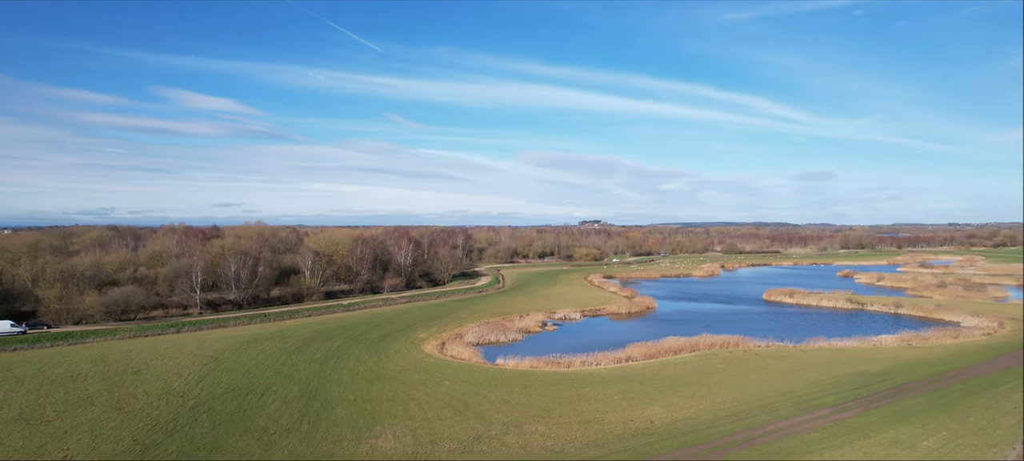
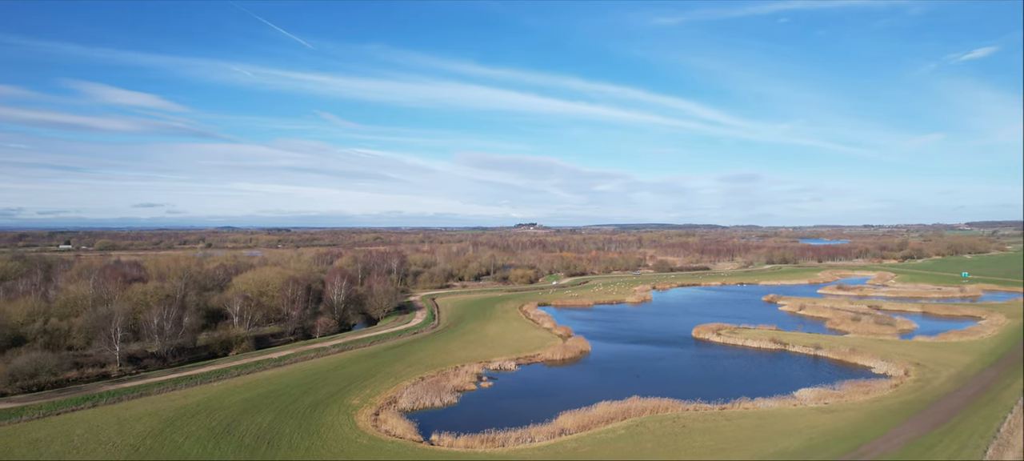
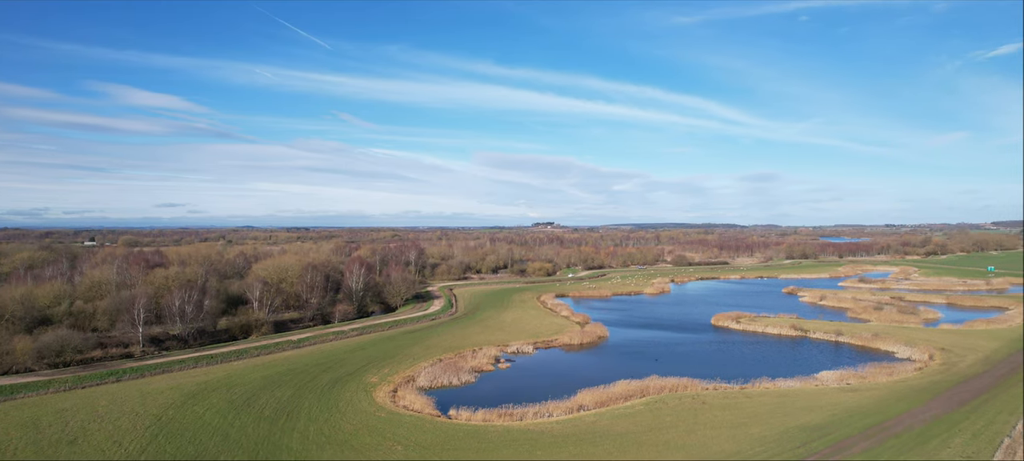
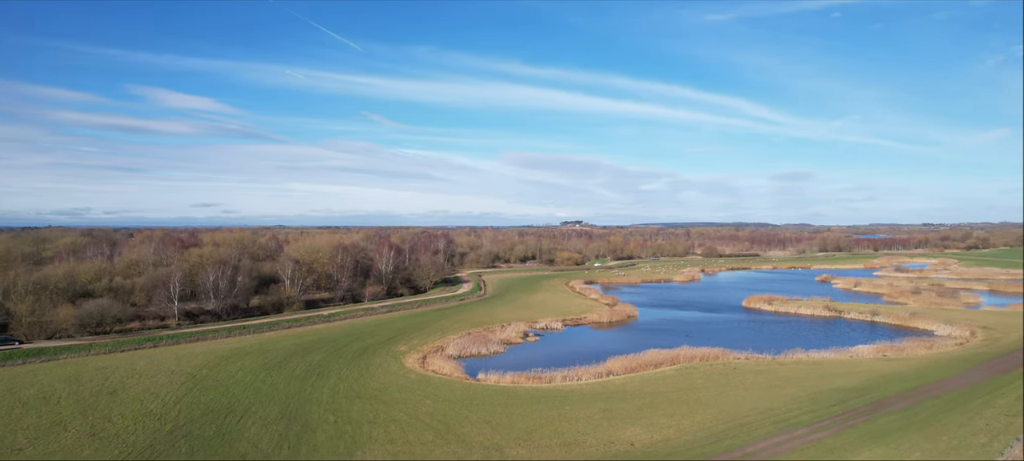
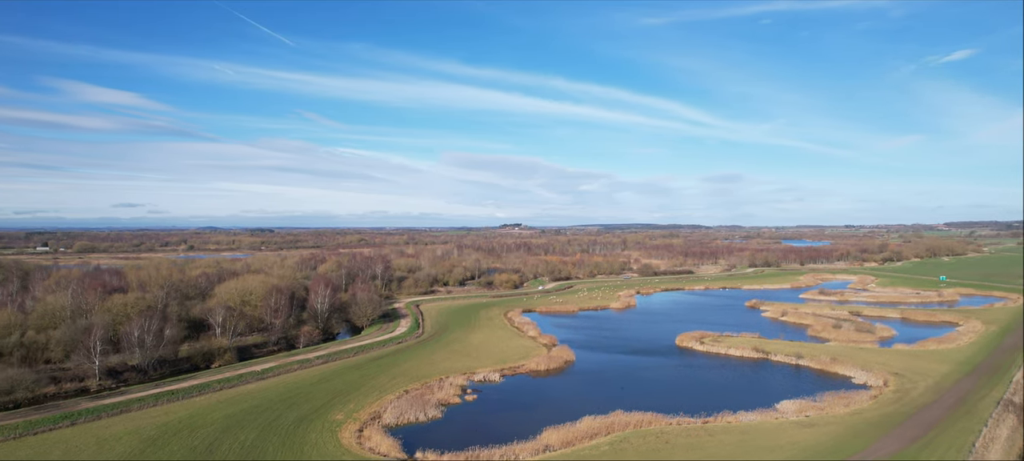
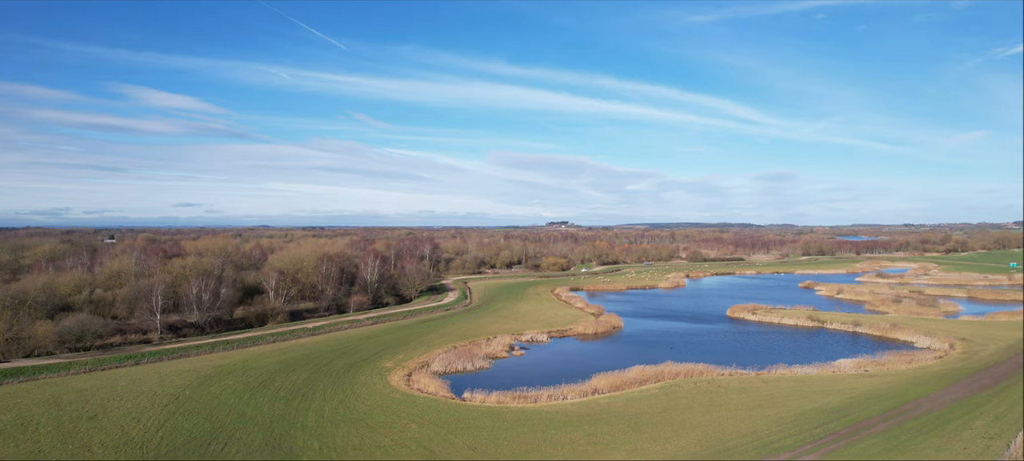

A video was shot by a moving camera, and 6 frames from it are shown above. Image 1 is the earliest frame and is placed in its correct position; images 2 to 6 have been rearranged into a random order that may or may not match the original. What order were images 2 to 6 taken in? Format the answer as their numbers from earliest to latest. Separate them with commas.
4, 6, 3, 2, 5
